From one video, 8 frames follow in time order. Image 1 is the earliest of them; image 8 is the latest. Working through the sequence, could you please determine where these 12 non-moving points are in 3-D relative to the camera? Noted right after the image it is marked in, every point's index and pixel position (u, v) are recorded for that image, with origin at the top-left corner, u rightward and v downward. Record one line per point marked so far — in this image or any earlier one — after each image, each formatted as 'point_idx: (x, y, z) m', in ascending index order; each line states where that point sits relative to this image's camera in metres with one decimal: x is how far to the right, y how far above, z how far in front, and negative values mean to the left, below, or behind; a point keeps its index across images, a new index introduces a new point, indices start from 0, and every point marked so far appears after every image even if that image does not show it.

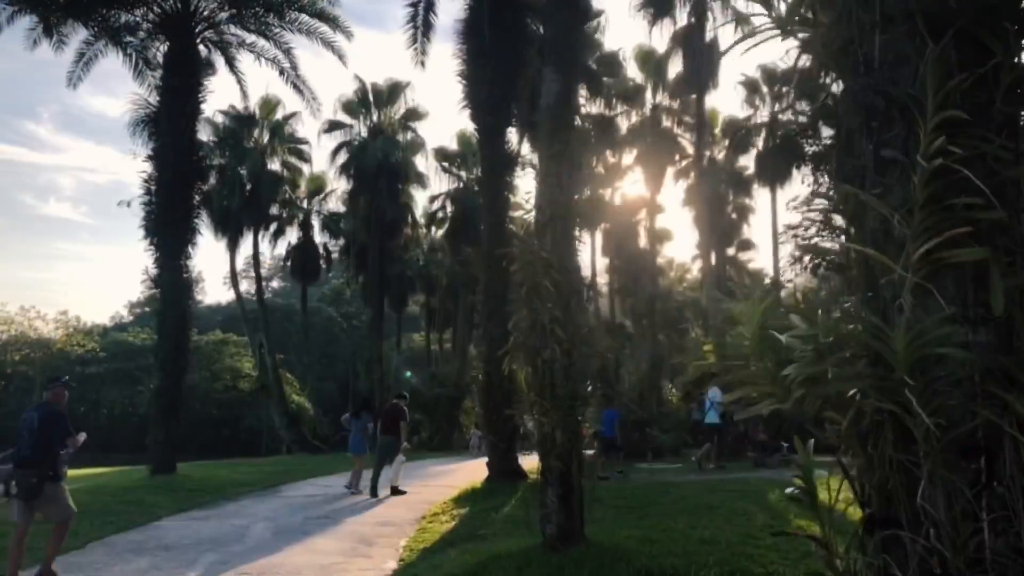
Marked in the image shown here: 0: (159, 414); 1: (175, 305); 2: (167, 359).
0: (-6.7, -2.4, +18.6) m
1: (-6.5, -0.3, +18.7) m
2: (-6.6, -1.3, +18.6) m
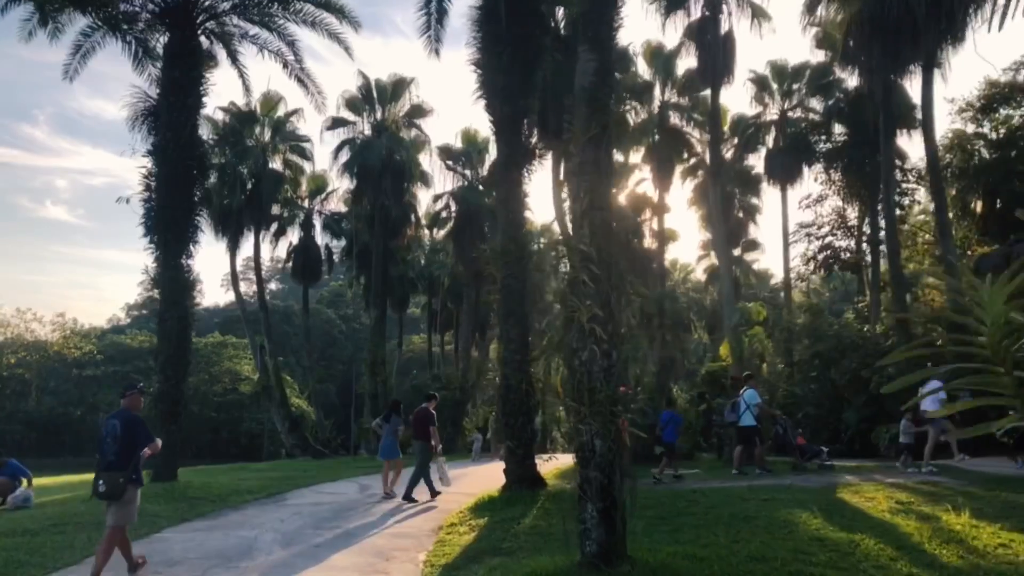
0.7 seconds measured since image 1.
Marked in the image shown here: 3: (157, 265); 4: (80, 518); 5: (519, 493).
0: (-6.5, -2.4, +17.9) m
1: (-6.2, -0.3, +18.0) m
2: (-6.3, -1.3, +17.9) m
3: (-6.5, +0.5, +18.1) m
4: (-5.9, -3.1, +13.2) m
5: (+0.1, -2.8, +13.2) m
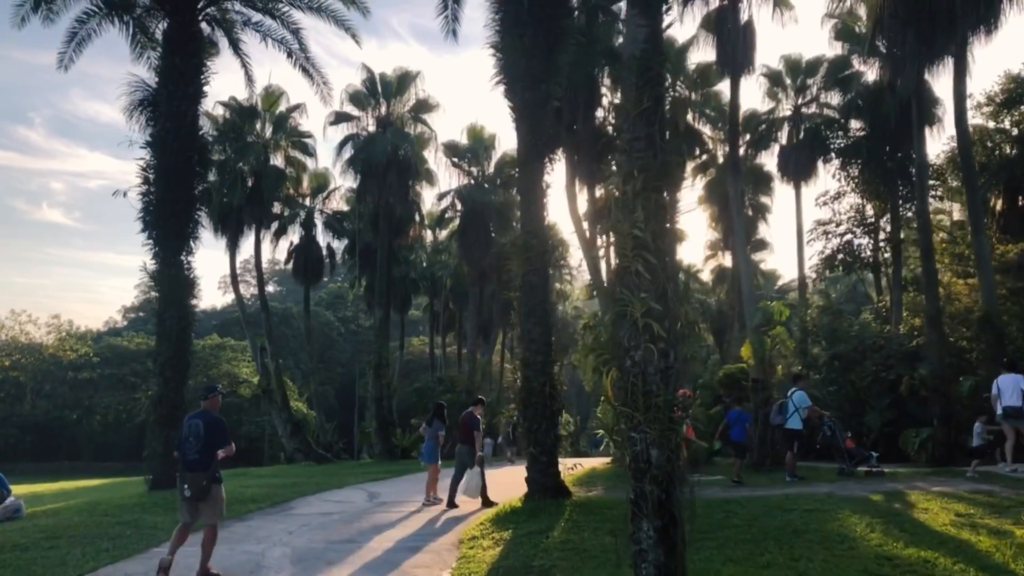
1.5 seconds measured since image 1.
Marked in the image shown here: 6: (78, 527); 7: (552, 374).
0: (-6.2, -2.4, +17.0) m
1: (-5.9, -0.3, +17.2) m
2: (-6.1, -1.3, +17.1) m
3: (-6.3, +0.5, +17.2) m
4: (-5.6, -3.1, +12.4) m
5: (+0.4, -2.7, +12.4) m
6: (-5.6, -3.1, +12.7) m
7: (+0.5, -1.2, +13.2) m
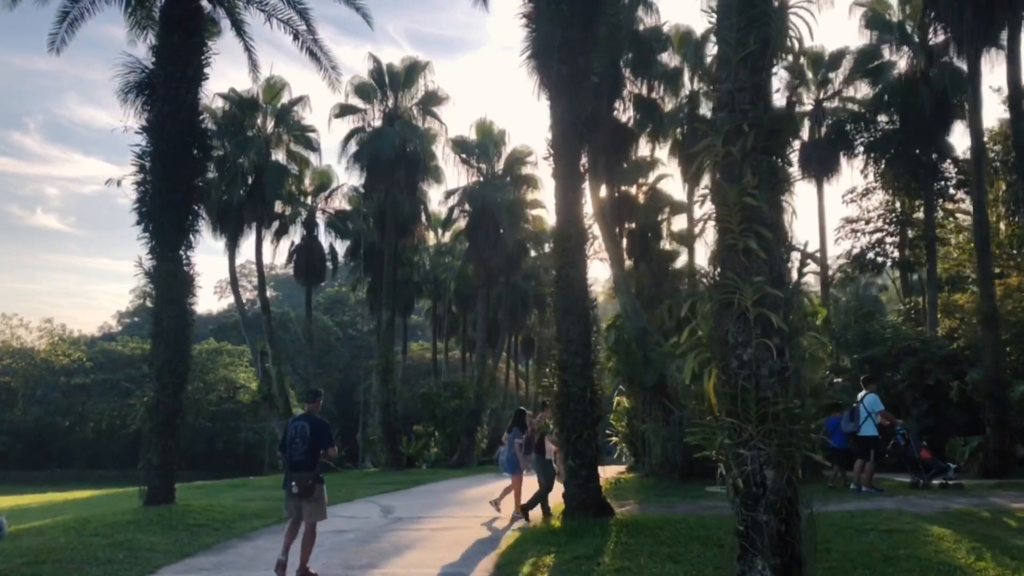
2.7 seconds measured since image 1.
0: (-5.8, -2.3, +15.7) m
1: (-5.5, -0.3, +15.9) m
2: (-5.7, -1.3, +15.8) m
3: (-5.9, +0.5, +15.9) m
4: (-5.1, -3.0, +11.1) m
5: (+0.8, -2.7, +11.1) m
6: (-5.2, -3.0, +11.4) m
7: (+1.0, -1.1, +11.9) m
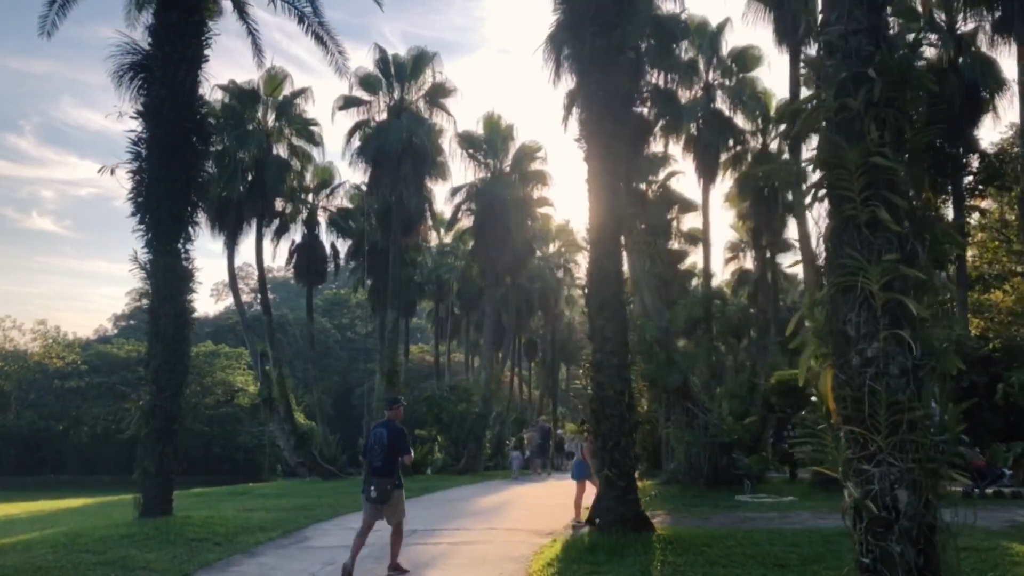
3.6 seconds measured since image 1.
0: (-5.5, -2.3, +14.7) m
1: (-5.2, -0.2, +14.8) m
2: (-5.3, -1.2, +14.8) m
3: (-5.5, +0.6, +14.9) m
4: (-4.8, -2.9, +10.0) m
5: (+1.2, -2.6, +10.1) m
6: (-4.9, -3.0, +10.4) m
7: (+1.3, -1.0, +10.9) m
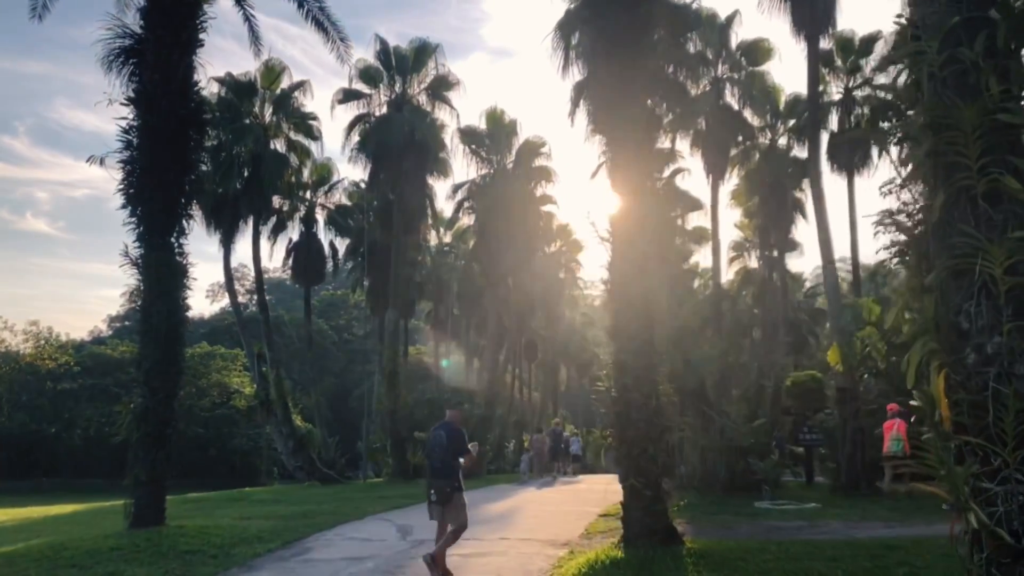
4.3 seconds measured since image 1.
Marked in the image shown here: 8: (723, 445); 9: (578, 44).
0: (-5.3, -2.2, +13.9) m
1: (-5.1, -0.2, +14.1) m
2: (-5.2, -1.2, +14.0) m
3: (-5.4, +0.6, +14.1) m
4: (-4.6, -2.9, +9.3) m
5: (+1.3, -2.5, +9.3) m
6: (-4.7, -2.9, +9.6) m
7: (+1.5, -1.0, +10.1) m
8: (+3.9, -2.9, +18.0) m
9: (+0.8, +2.9, +11.6) m
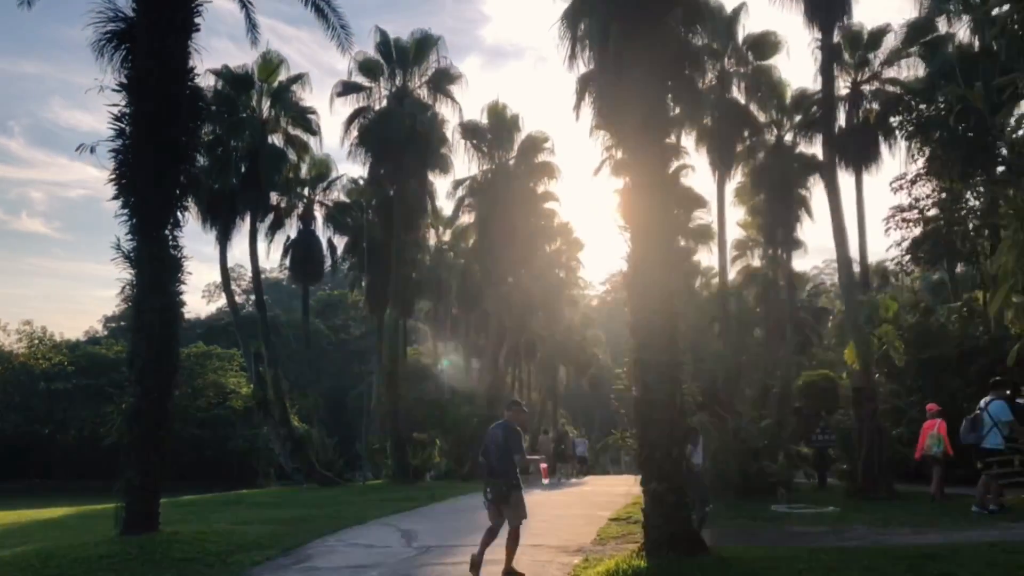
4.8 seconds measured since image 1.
0: (-5.2, -2.2, +13.3) m
1: (-4.9, -0.1, +13.5) m
2: (-5.0, -1.1, +13.4) m
3: (-5.2, +0.7, +13.5) m
4: (-4.5, -2.8, +8.7) m
5: (+1.5, -2.5, +8.8) m
6: (-4.5, -2.8, +9.0) m
7: (+1.6, -0.9, +9.6) m
8: (+4.0, -2.8, +17.4) m
9: (+1.0, +3.0, +11.0) m
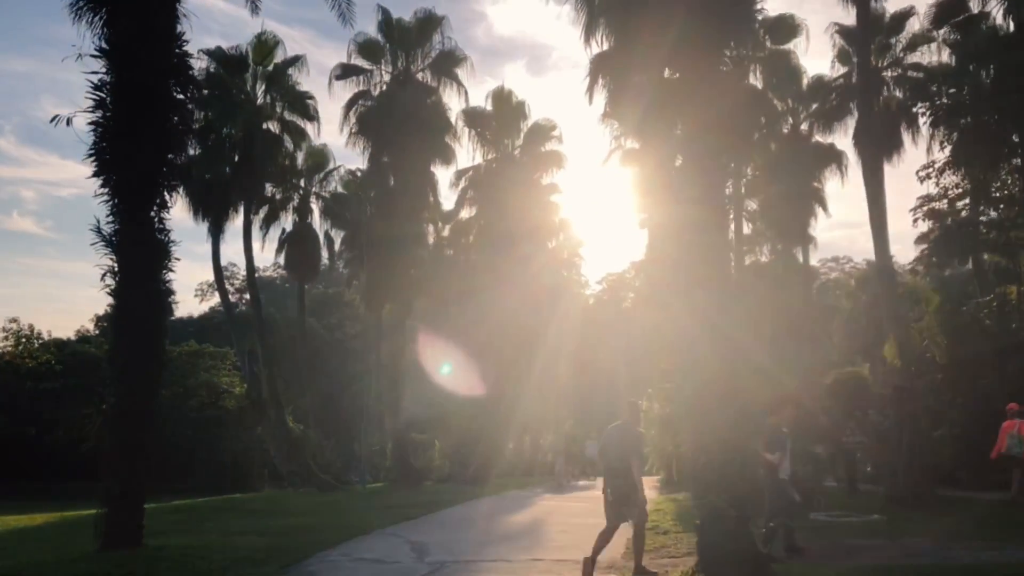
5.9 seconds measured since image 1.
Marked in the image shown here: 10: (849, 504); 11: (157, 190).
0: (-4.9, -2.0, +12.1) m
1: (-4.7, +0.1, +12.2) m
2: (-4.8, -0.9, +12.1) m
3: (-5.0, +0.8, +12.3) m
4: (-4.2, -2.7, +7.4) m
5: (+1.8, -2.3, +7.5) m
6: (-4.2, -2.7, +7.7) m
7: (+1.9, -0.7, +8.3) m
8: (+4.2, -2.7, +16.2) m
9: (+1.2, +3.1, +9.8) m
10: (+5.8, -3.7, +16.9) m
11: (-4.5, +1.2, +12.4) m
